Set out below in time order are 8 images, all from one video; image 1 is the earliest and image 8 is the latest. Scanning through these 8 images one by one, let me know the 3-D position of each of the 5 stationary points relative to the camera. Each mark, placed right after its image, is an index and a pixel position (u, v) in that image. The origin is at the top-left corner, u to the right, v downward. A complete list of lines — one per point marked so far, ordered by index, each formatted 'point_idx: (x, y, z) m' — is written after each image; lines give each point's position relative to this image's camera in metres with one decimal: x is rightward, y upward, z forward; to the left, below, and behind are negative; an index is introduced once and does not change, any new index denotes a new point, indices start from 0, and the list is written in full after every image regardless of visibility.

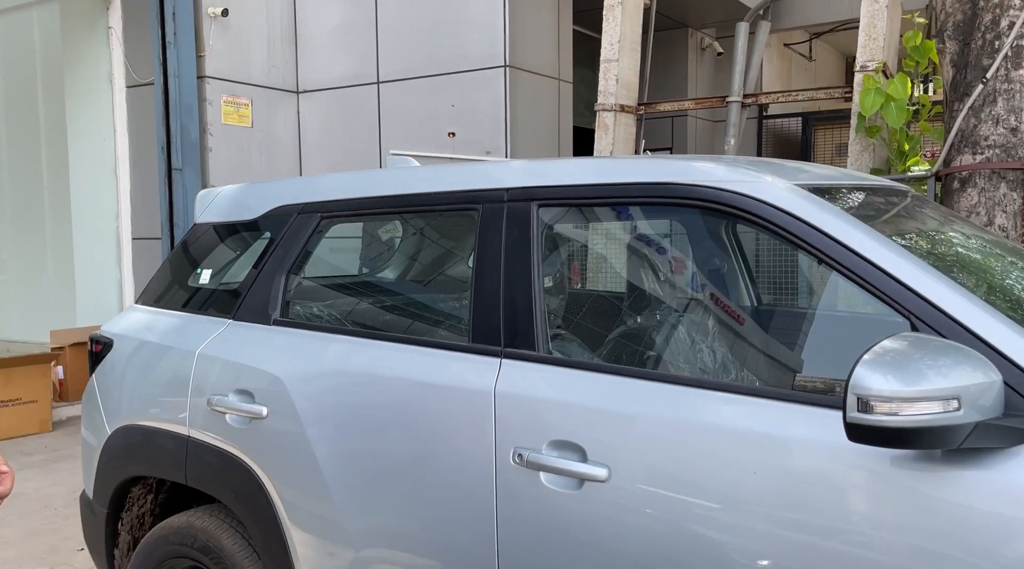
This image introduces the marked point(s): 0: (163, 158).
0: (-3.0, +1.1, +7.6) m
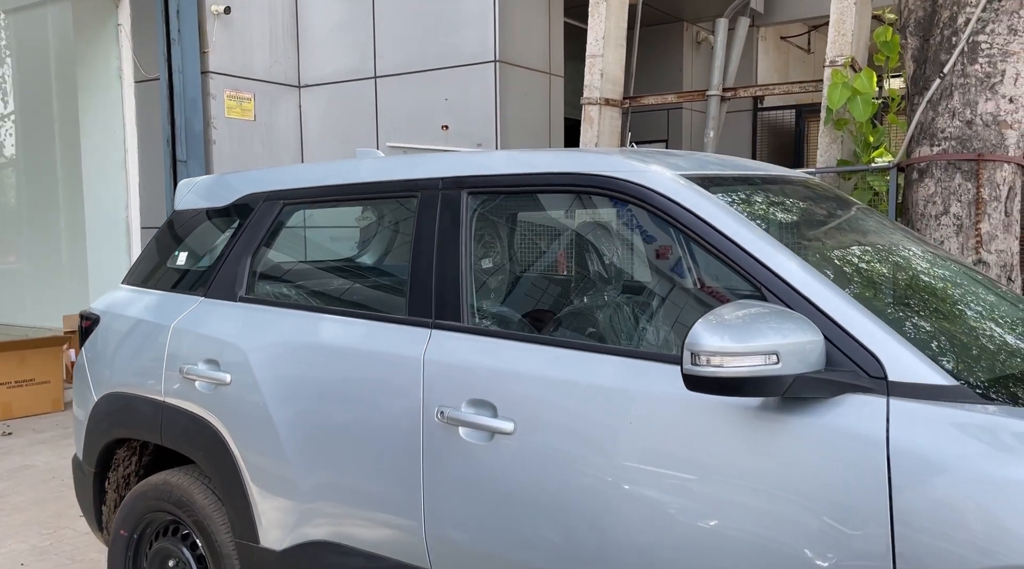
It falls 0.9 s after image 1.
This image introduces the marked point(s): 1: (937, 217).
0: (-3.1, +1.2, +7.9) m
1: (+2.5, +0.4, +5.3) m
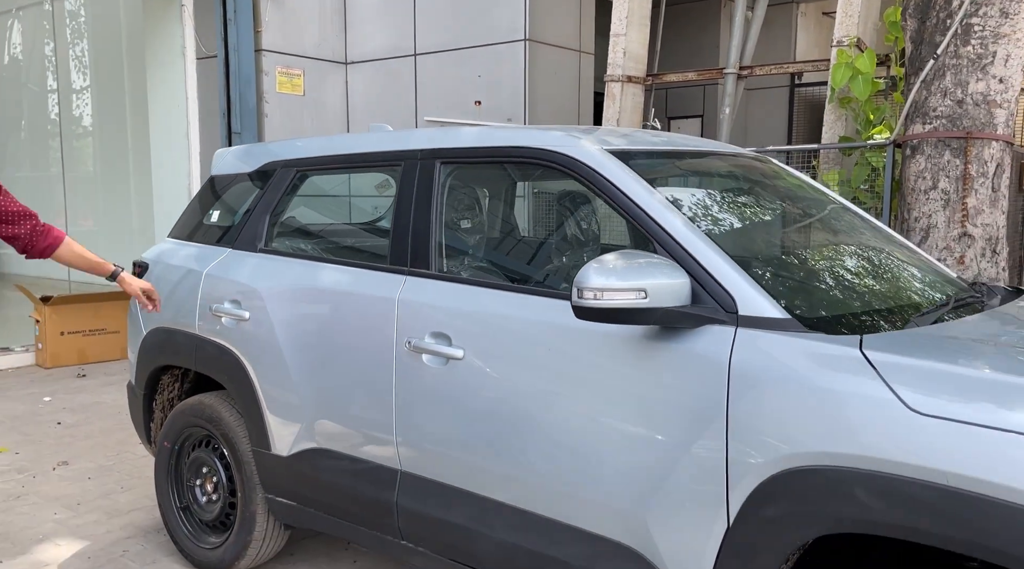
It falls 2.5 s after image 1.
0: (-2.8, +1.6, +8.6) m
1: (+2.6, +0.6, +5.6) m
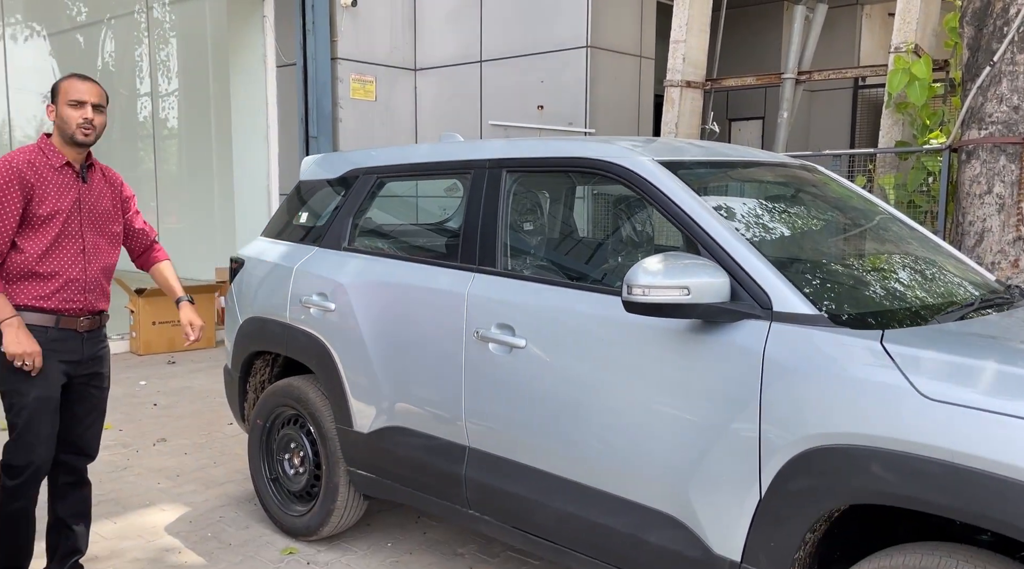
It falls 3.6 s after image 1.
0: (-2.1, +1.6, +9.1) m
1: (+3.0, +0.6, +5.7) m
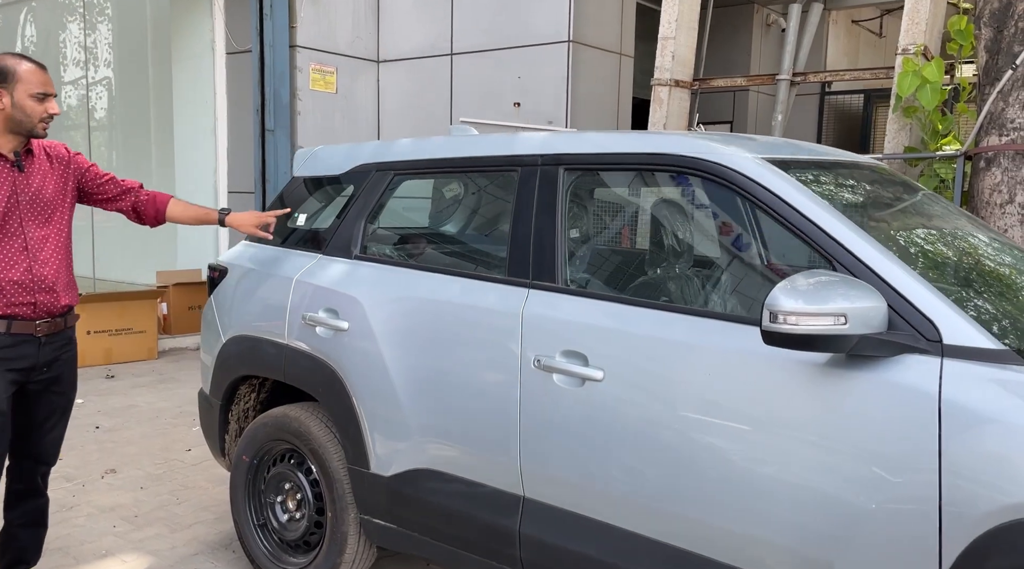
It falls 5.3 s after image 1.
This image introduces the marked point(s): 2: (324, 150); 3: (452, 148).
0: (-2.4, +1.6, +8.4) m
1: (+3.0, +0.5, +5.5) m
2: (-0.8, +0.6, +3.9) m
3: (-0.2, +0.5, +3.4) m
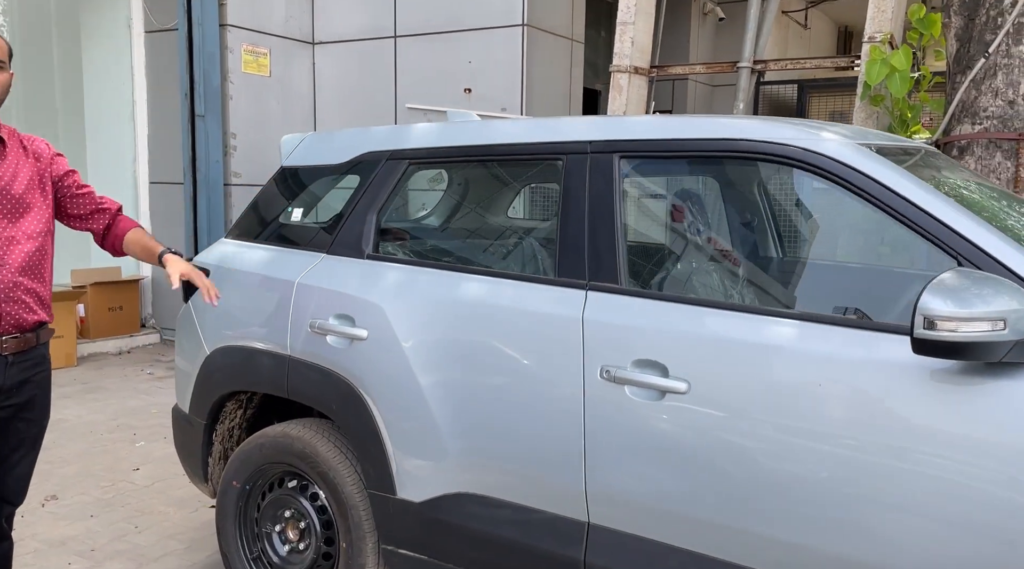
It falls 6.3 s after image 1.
0: (-2.8, +1.6, +7.8) m
1: (+2.9, +0.6, +5.5) m
2: (-0.7, +0.6, +3.4) m
3: (-0.1, +0.5, +3.0) m
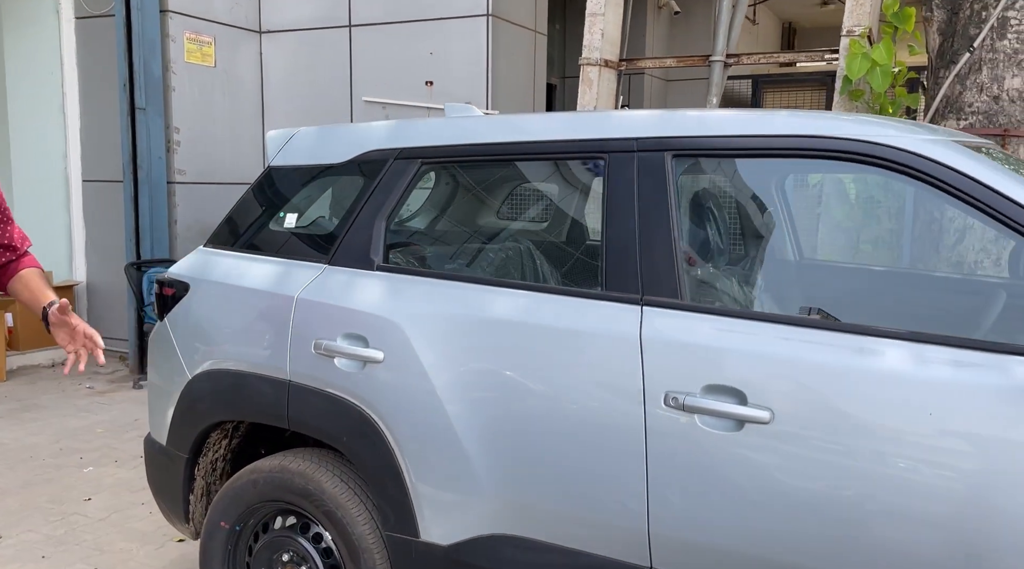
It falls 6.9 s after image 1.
0: (-3.1, +1.5, +7.2) m
1: (+2.7, +0.6, +5.4) m
2: (-0.7, +0.5, +3.1) m
3: (0.0, +0.5, +2.7) m
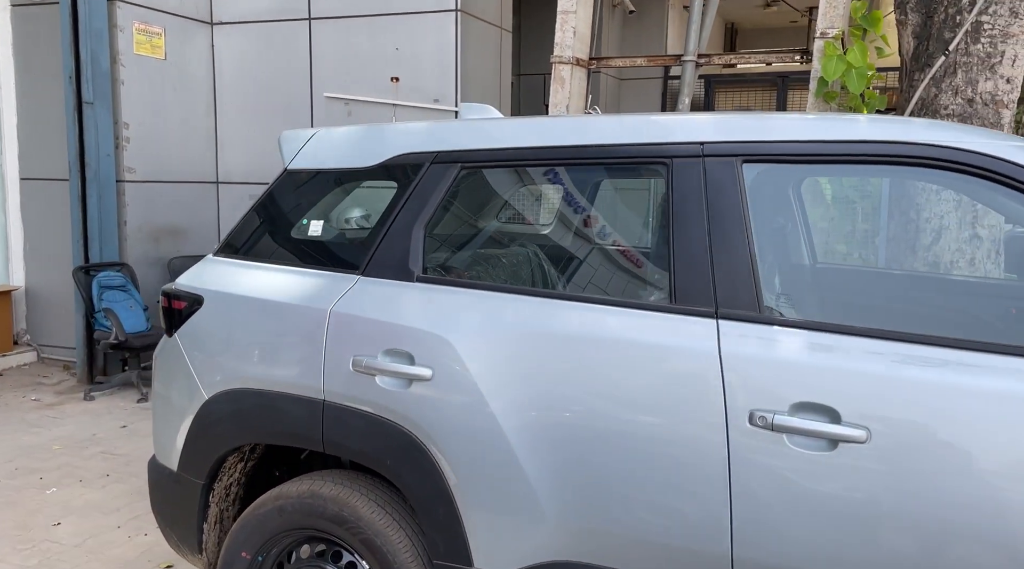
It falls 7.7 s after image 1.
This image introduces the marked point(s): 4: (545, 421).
0: (-3.4, +1.5, +6.8) m
1: (+2.7, +0.6, +5.5) m
2: (-0.6, +0.5, +2.9) m
3: (+0.1, +0.4, +2.6) m
4: (+0.1, -0.4, +2.3) m
